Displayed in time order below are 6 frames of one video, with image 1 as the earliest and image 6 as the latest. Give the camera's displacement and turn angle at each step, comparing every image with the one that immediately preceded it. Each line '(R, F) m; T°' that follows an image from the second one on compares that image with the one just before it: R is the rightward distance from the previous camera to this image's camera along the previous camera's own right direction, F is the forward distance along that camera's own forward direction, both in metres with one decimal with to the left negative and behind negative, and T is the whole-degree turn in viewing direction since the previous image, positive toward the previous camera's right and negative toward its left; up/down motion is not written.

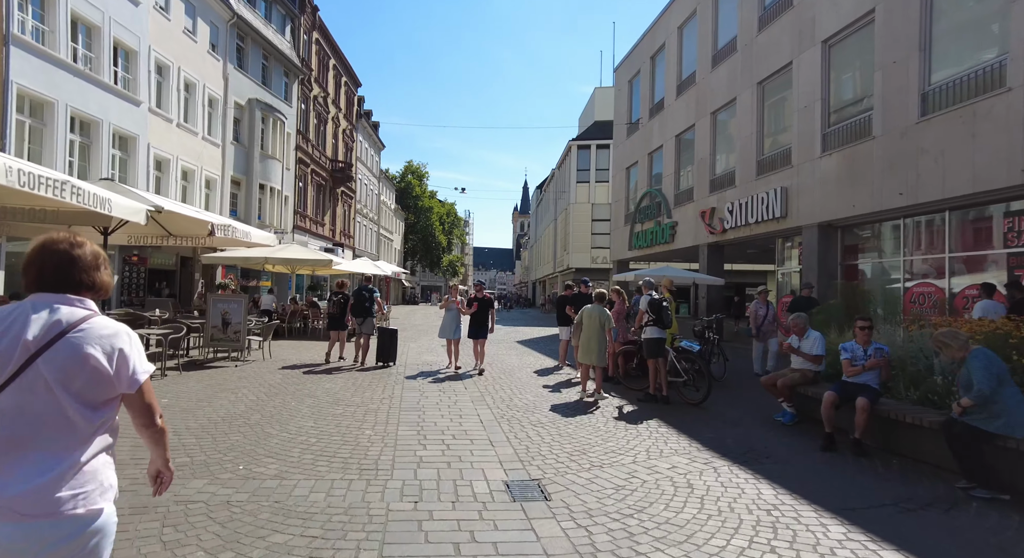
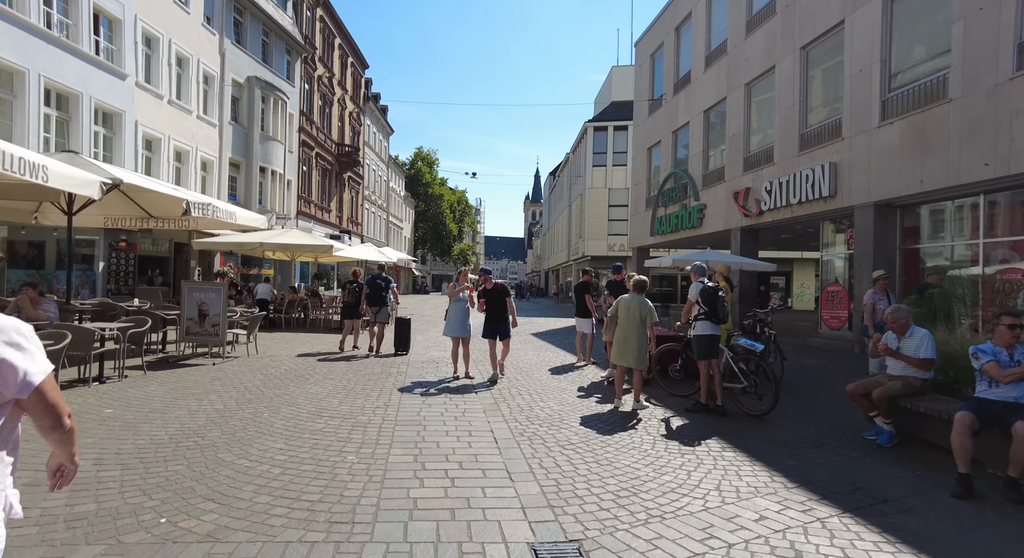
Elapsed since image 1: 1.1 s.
(-0.1, +1.4) m; -1°
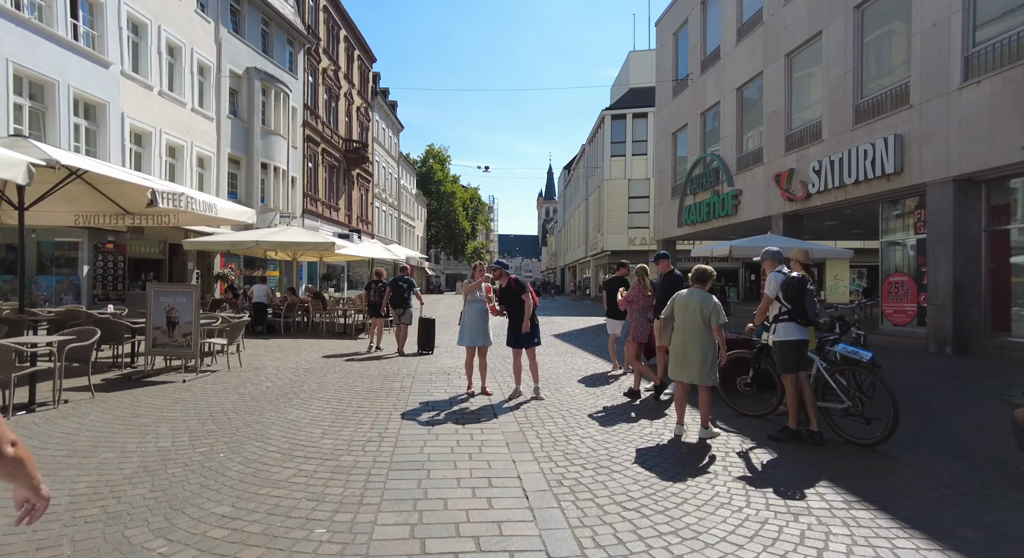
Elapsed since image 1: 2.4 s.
(-0.1, +1.5) m; -1°
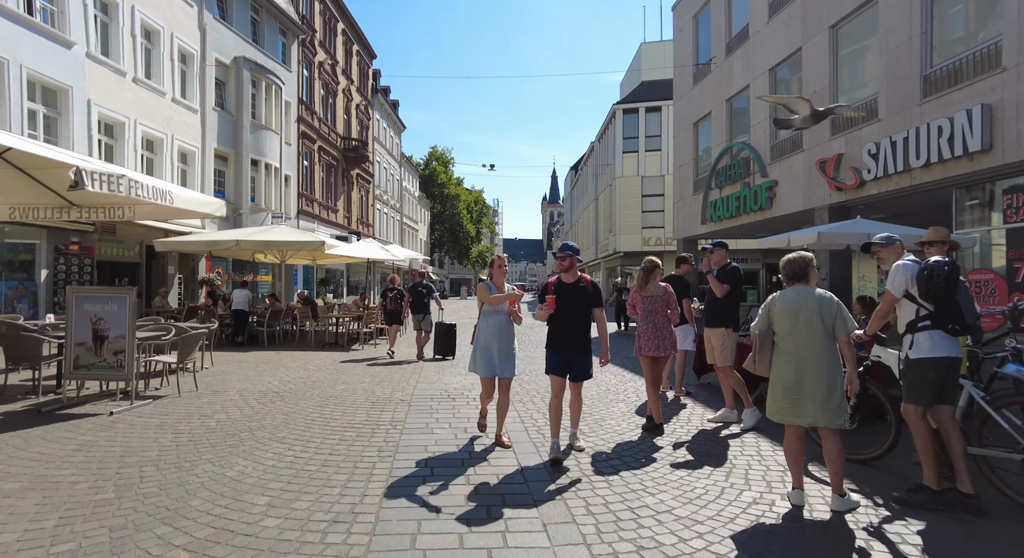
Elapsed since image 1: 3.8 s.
(-0.2, +1.7) m; 0°
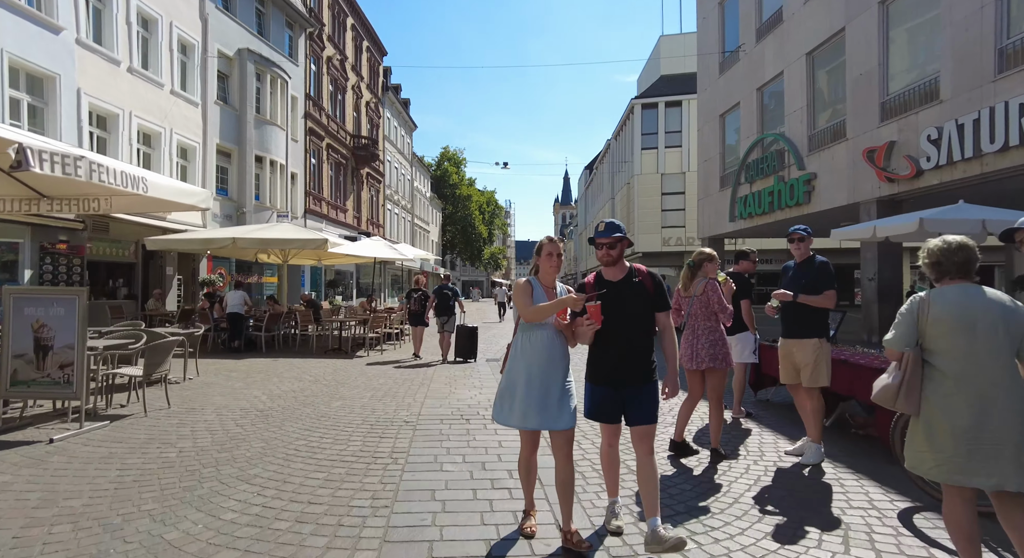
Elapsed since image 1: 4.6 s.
(-0.1, +1.1) m; -1°
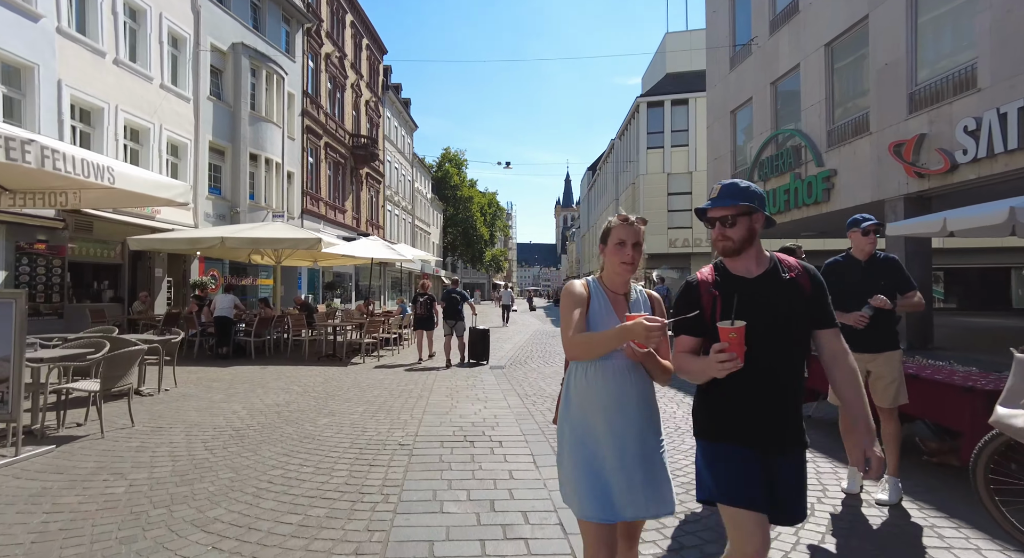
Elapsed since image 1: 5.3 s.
(-0.1, +0.7) m; 0°
